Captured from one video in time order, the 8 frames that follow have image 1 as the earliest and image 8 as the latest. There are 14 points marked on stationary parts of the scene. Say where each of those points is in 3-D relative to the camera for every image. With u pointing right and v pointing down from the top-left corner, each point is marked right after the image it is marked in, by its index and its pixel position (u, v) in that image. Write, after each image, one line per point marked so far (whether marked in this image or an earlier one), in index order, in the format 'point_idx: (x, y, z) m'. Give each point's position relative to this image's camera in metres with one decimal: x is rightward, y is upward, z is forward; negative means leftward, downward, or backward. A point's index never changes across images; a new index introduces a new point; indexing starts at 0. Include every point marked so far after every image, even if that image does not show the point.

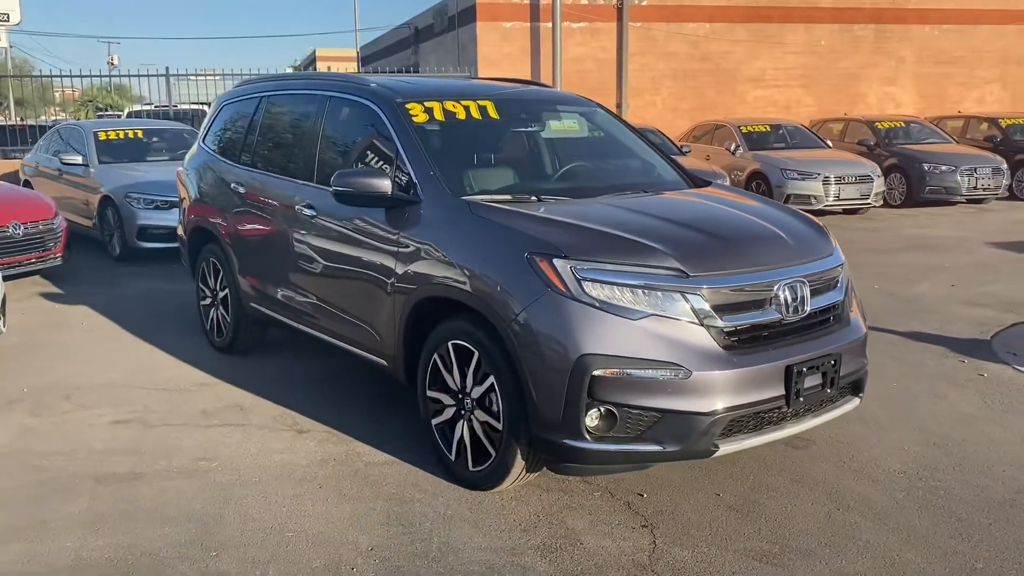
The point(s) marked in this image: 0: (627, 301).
0: (+0.5, -0.1, +3.6) m
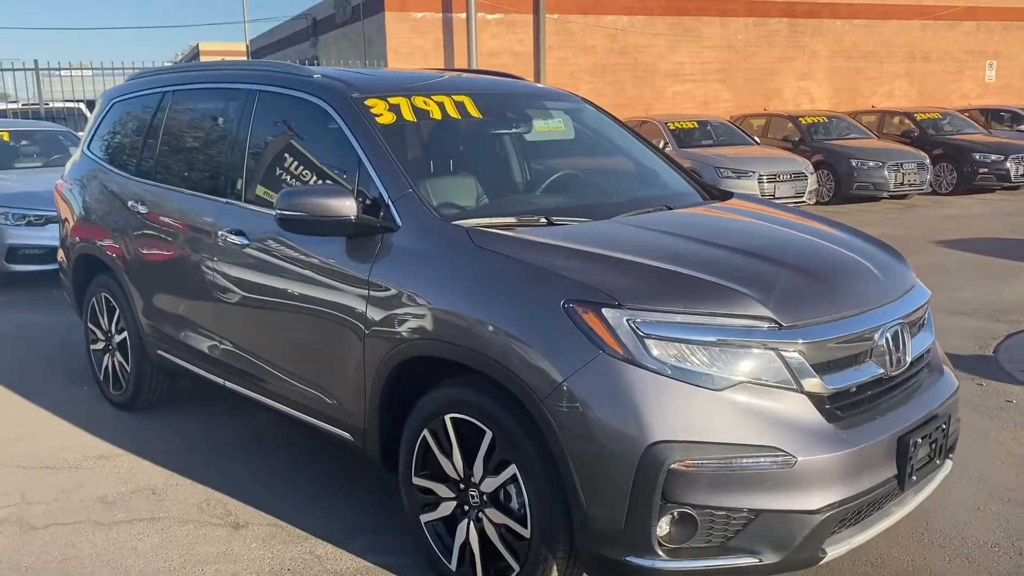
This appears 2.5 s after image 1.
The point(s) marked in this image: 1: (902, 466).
0: (+0.6, -0.2, +2.7) m
1: (+1.3, -0.6, +2.9) m
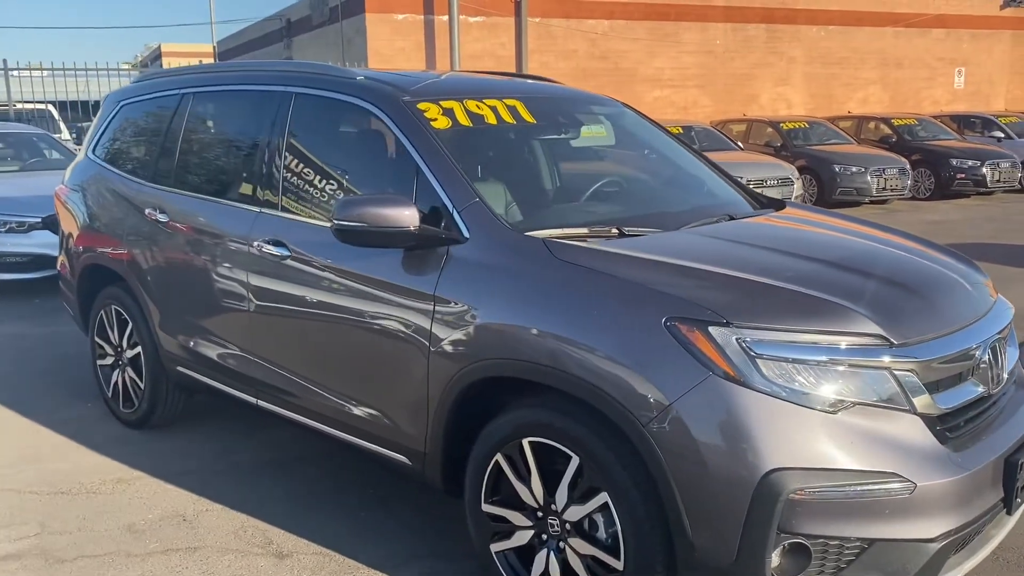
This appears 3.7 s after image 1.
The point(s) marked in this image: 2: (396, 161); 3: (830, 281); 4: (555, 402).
0: (+0.9, -0.3, +2.5) m
1: (+1.6, -0.6, +2.8) m
2: (-0.5, +0.5, +3.6) m
3: (+1.0, 0.0, +2.9) m
4: (+0.1, -0.4, +2.9) m
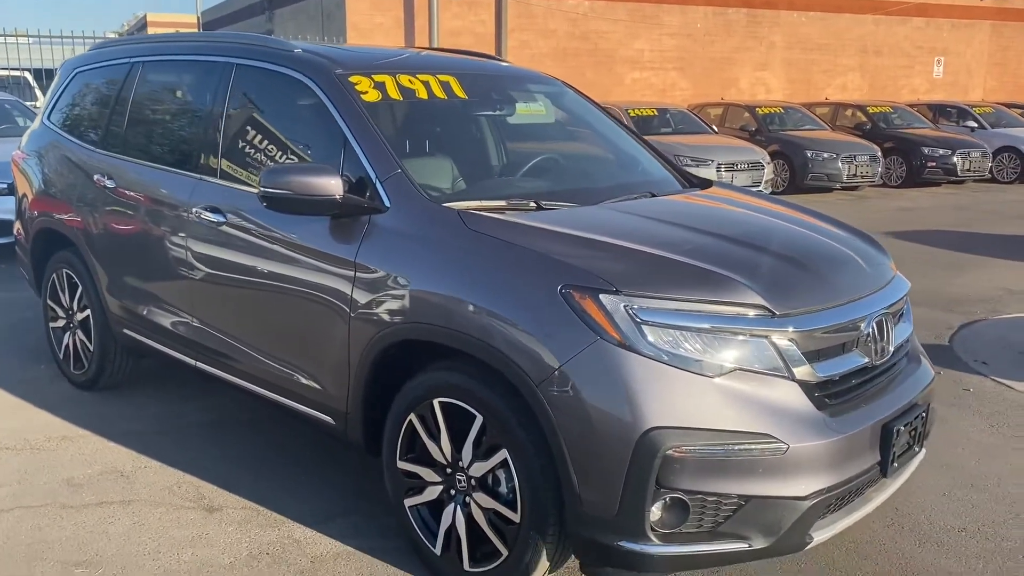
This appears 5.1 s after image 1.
0: (+0.6, -0.2, +2.7) m
1: (+1.2, -0.5, +3.0) m
2: (-0.8, +0.7, +3.7) m
3: (+0.7, +0.1, +3.0) m
4: (-0.2, -0.3, +3.0) m
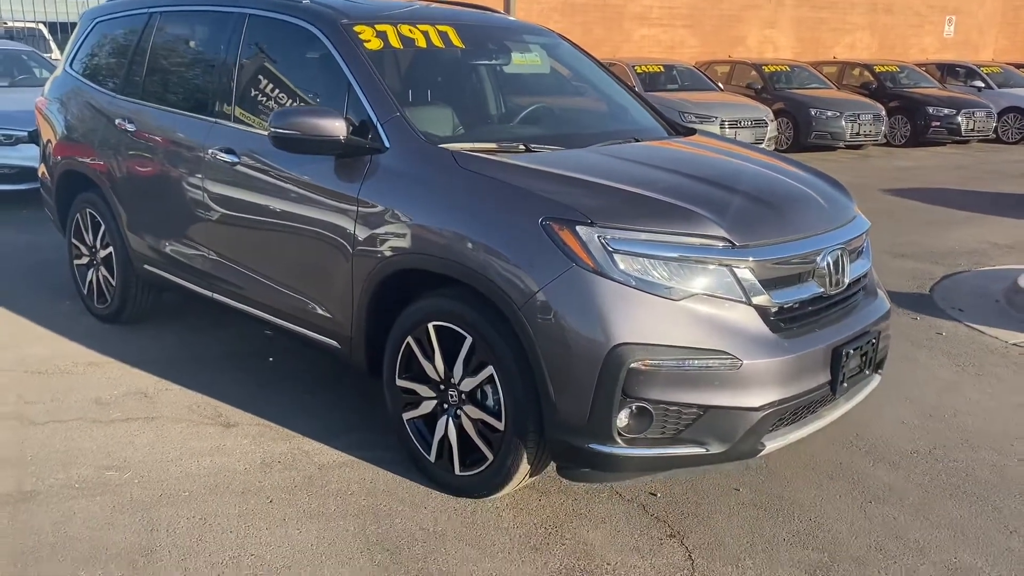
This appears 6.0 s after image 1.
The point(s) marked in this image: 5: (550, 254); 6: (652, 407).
0: (+0.5, 0.0, +3.0) m
1: (+1.2, -0.3, +3.3) m
2: (-0.8, +0.9, +4.0) m
3: (+0.7, +0.4, +3.3) m
4: (-0.2, 0.0, +3.4) m
5: (+0.1, +0.1, +3.1) m
6: (+0.5, -0.4, +3.0) m
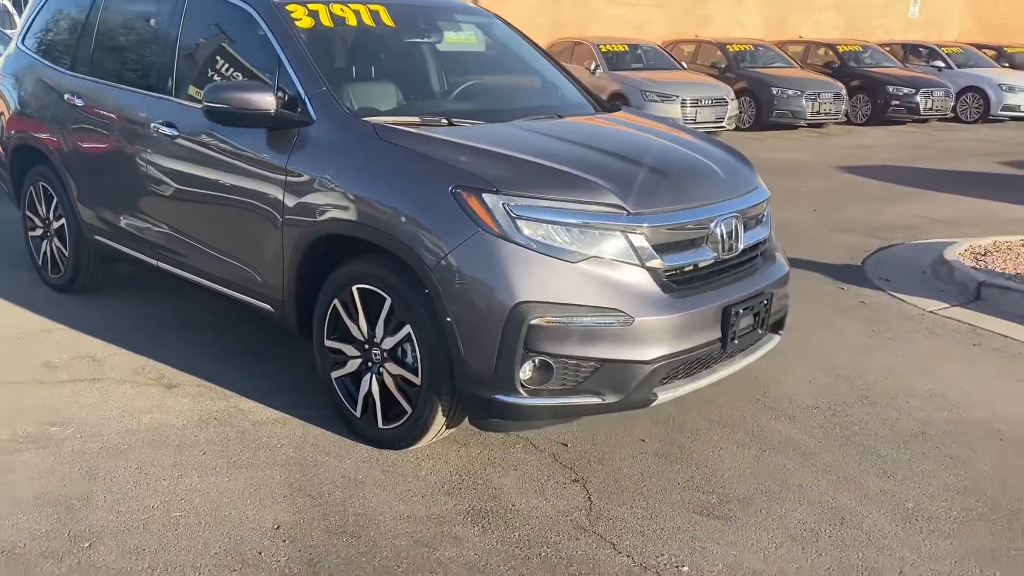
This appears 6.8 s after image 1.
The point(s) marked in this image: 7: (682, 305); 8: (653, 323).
0: (+0.2, +0.2, +3.2) m
1: (+0.9, -0.2, +3.5) m
2: (-1.2, +1.1, +4.2) m
3: (+0.3, +0.5, +3.5) m
4: (-0.6, +0.1, +3.6) m
5: (-0.2, +0.3, +3.3) m
6: (+0.2, -0.3, +3.3) m
7: (+0.7, -0.1, +3.4) m
8: (+0.5, -0.1, +3.3) m
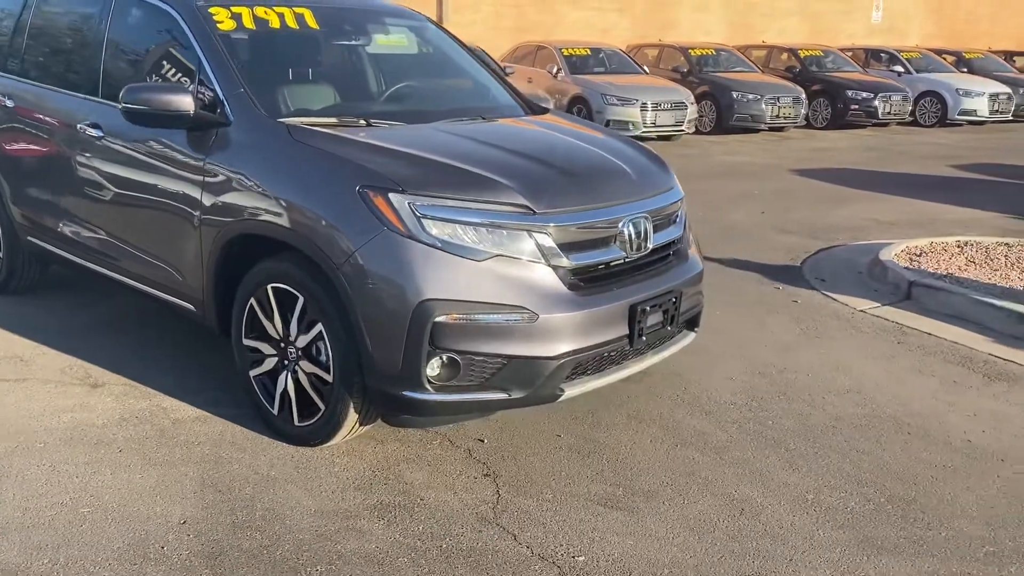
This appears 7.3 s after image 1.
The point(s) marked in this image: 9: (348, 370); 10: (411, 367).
0: (-0.2, +0.2, +3.3) m
1: (+0.5, -0.2, +3.6) m
2: (-1.5, +1.1, +4.2) m
3: (0.0, +0.5, +3.6) m
4: (-0.9, +0.1, +3.6) m
5: (-0.6, +0.3, +3.3) m
6: (-0.2, -0.3, +3.3) m
7: (+0.3, -0.1, +3.5) m
8: (+0.2, -0.1, +3.4) m
9: (-0.6, -0.3, +3.5) m
10: (-0.4, -0.3, +3.3) m
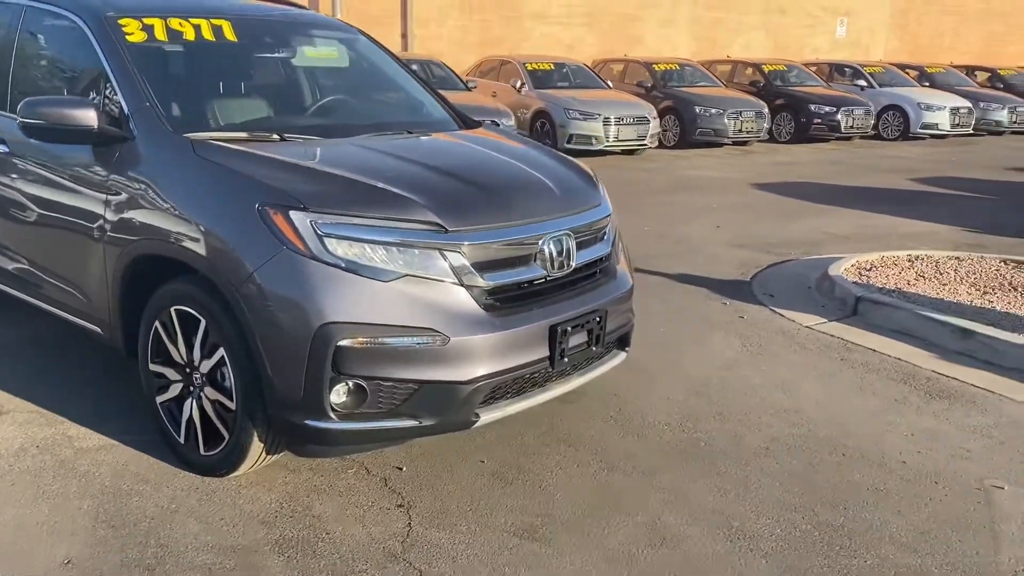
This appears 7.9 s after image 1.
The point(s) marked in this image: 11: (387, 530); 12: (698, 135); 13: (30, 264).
0: (-0.5, +0.1, +3.2) m
1: (+0.2, -0.2, +3.5) m
2: (-1.9, +1.0, +4.1) m
3: (-0.3, +0.4, +3.5) m
4: (-1.2, +0.1, +3.5) m
5: (-0.9, +0.2, +3.2) m
6: (-0.5, -0.3, +3.2) m
7: (0.0, -0.1, +3.3) m
8: (-0.2, -0.2, +3.2) m
9: (-1.0, -0.4, +3.3) m
10: (-0.7, -0.4, +3.2) m
11: (-0.5, -0.9, +3.3) m
12: (+3.4, +2.7, +15.9) m
13: (-2.6, +0.2, +4.5) m
